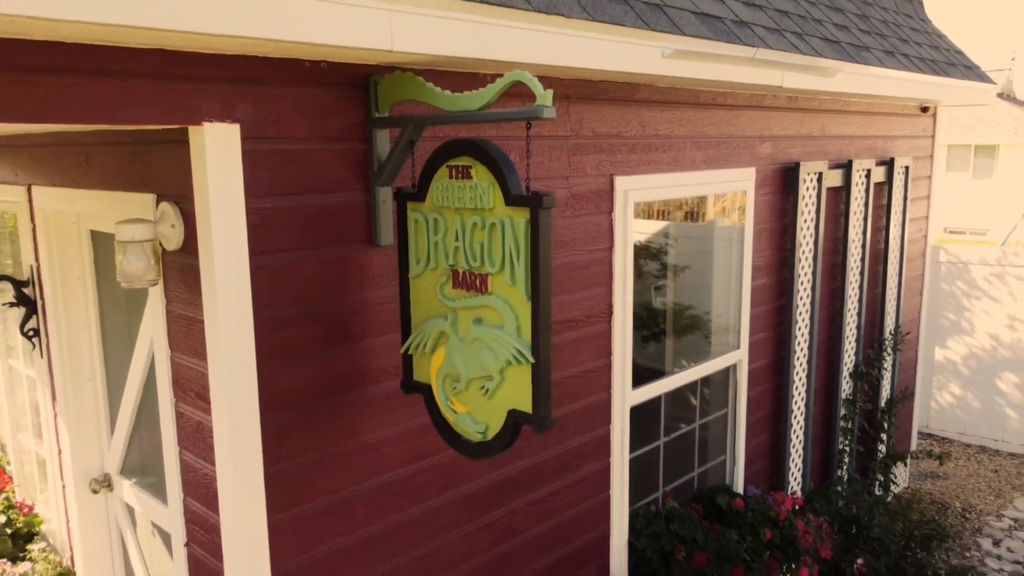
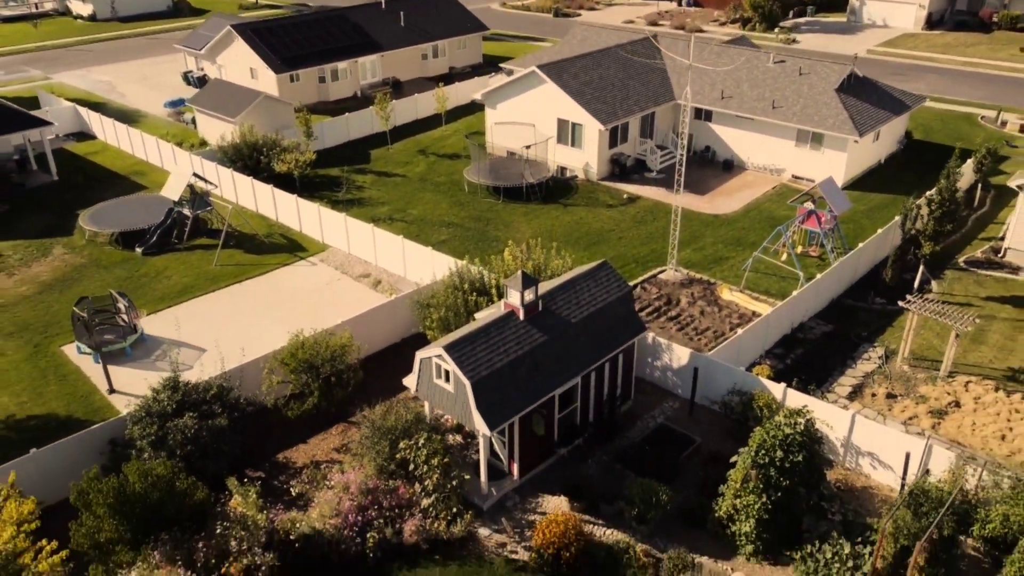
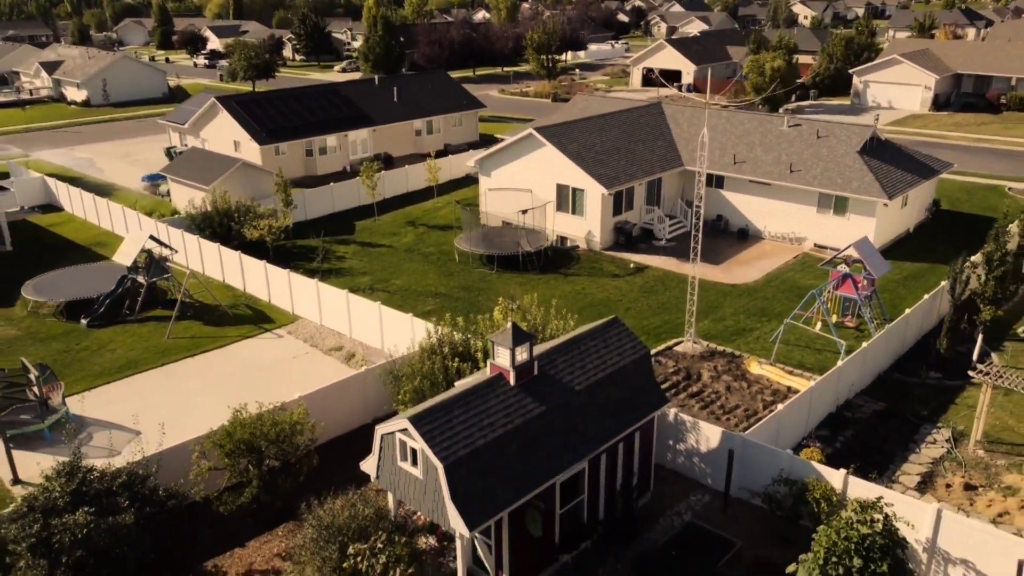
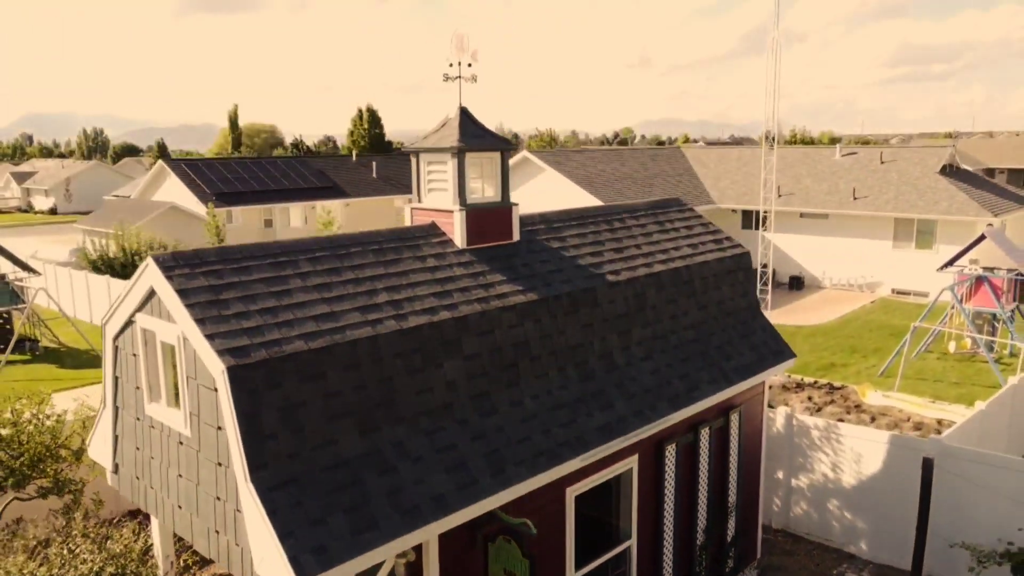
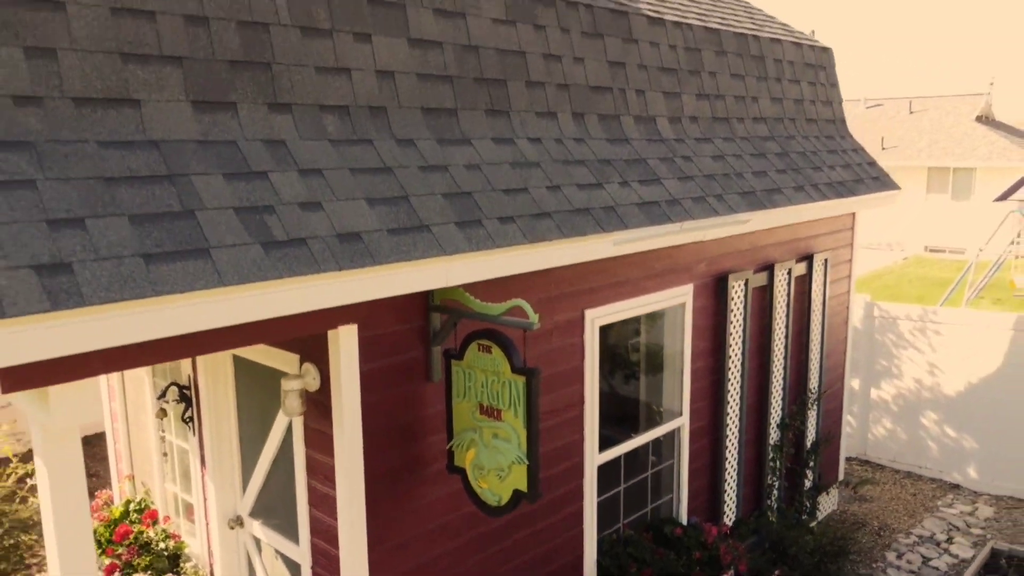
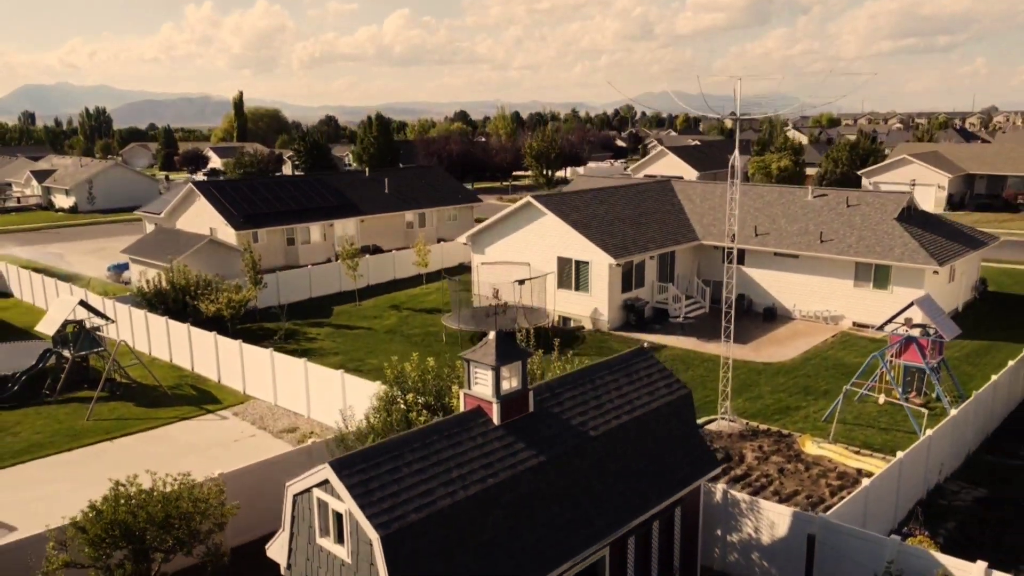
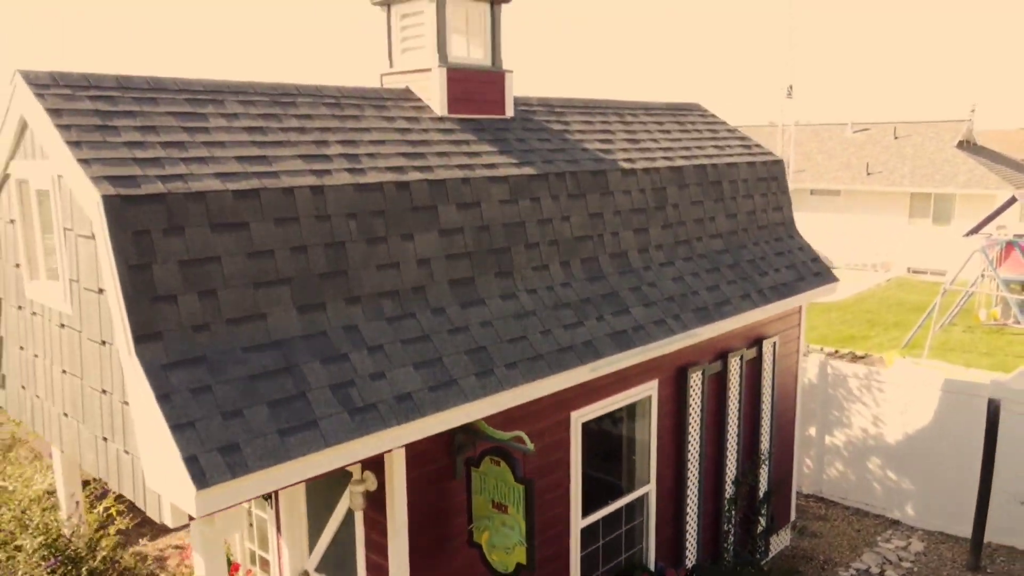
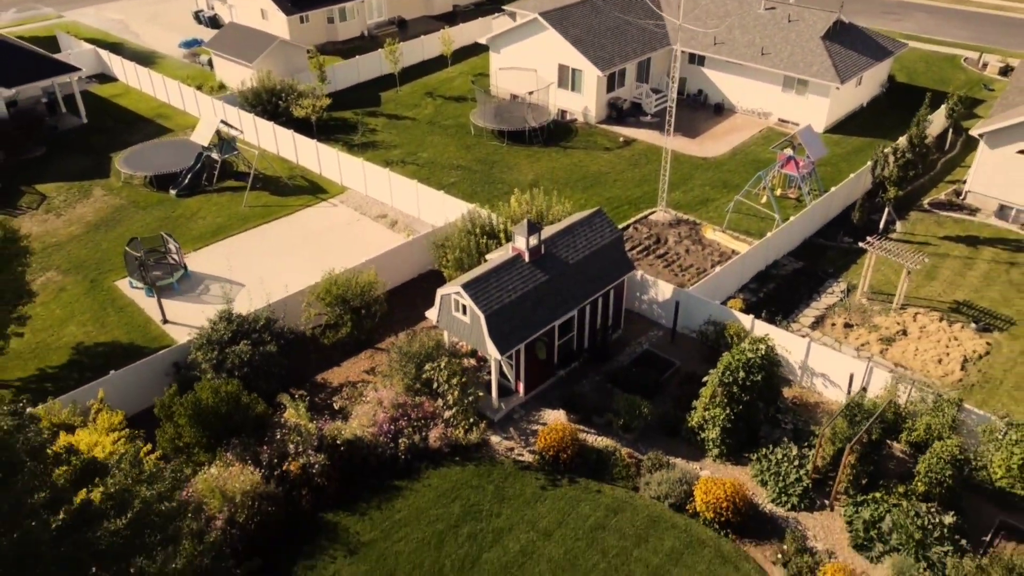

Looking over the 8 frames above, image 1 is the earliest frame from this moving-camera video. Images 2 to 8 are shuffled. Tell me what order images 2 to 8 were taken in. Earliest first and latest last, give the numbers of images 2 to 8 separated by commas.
5, 7, 4, 6, 3, 2, 8
